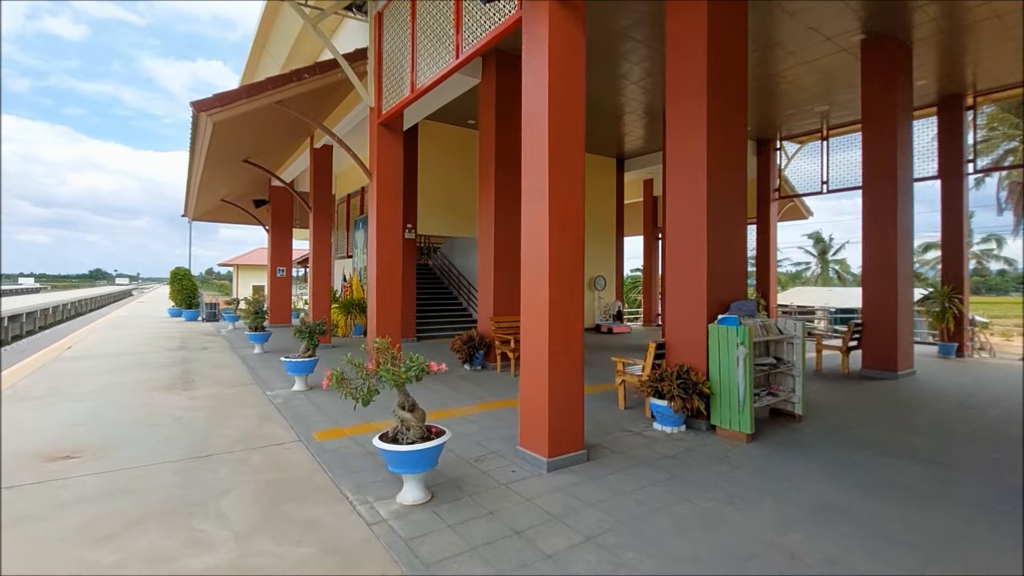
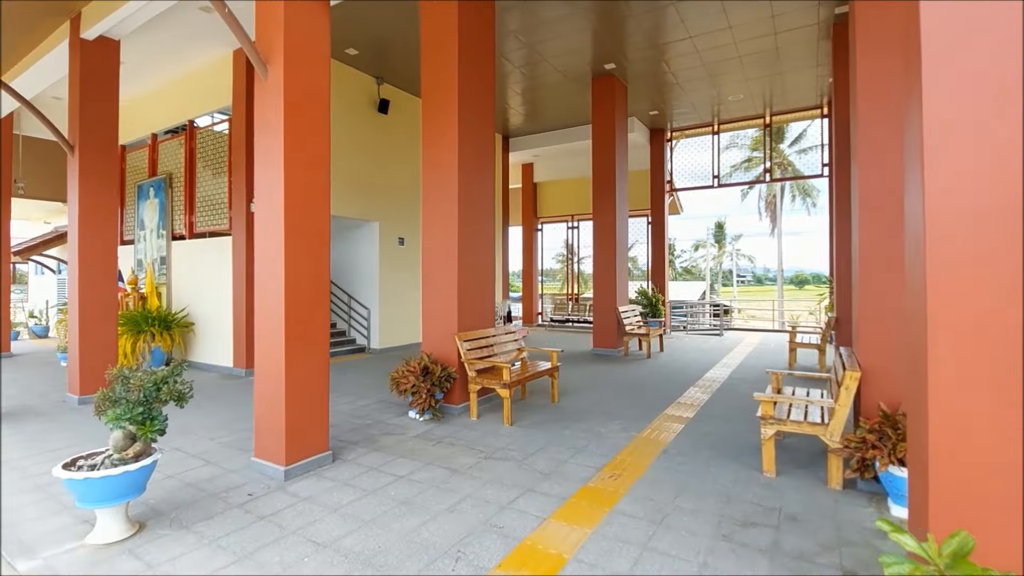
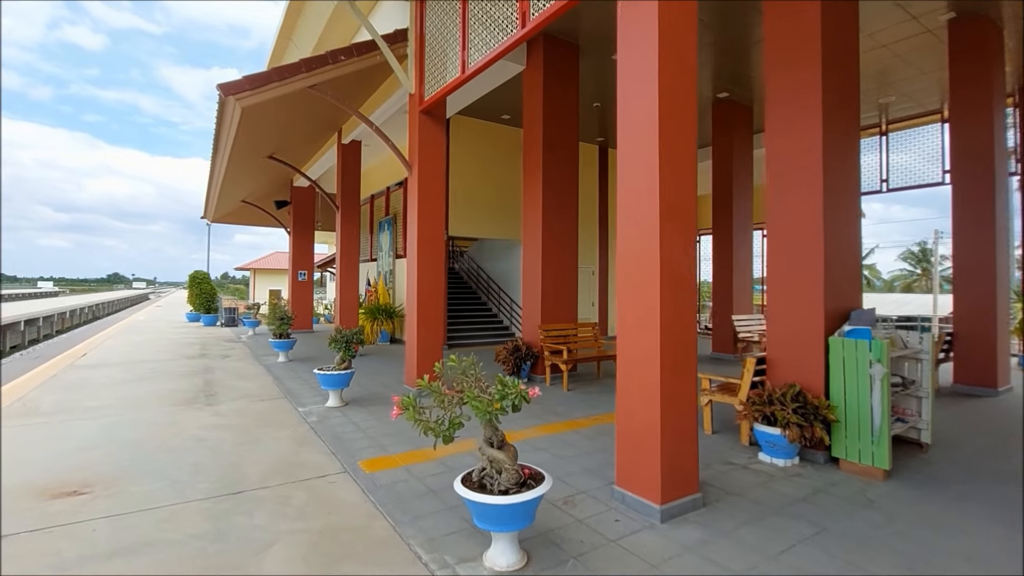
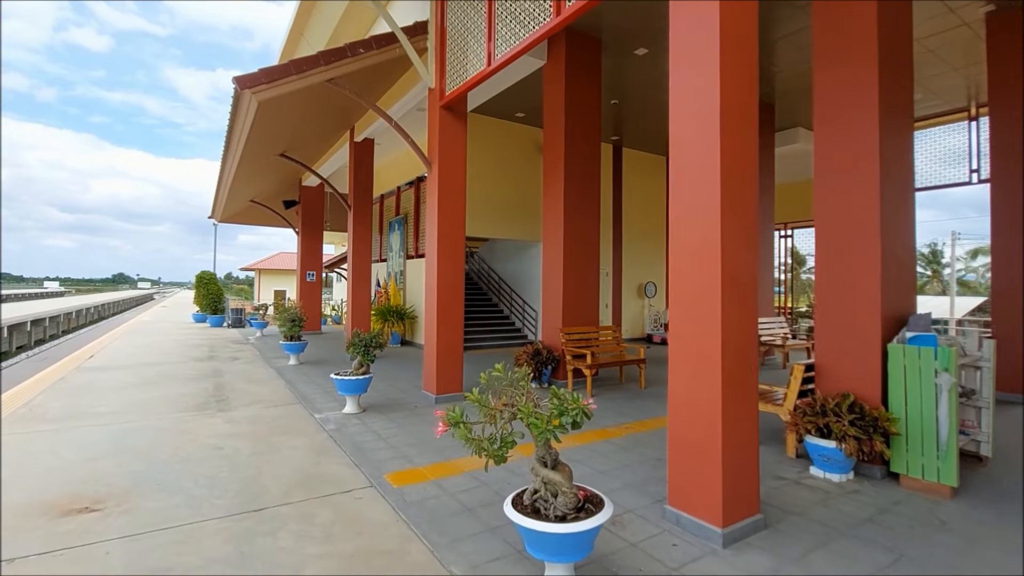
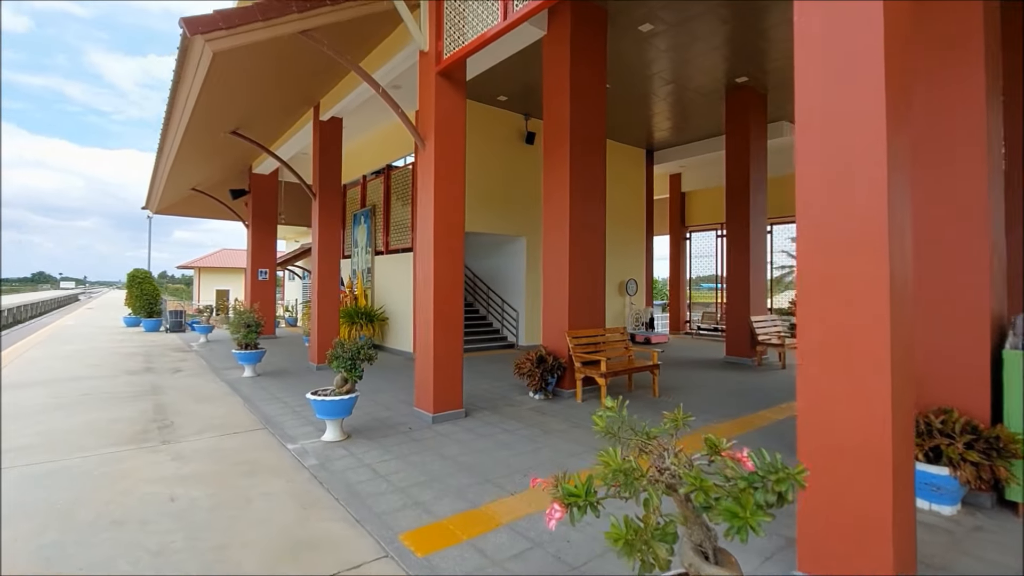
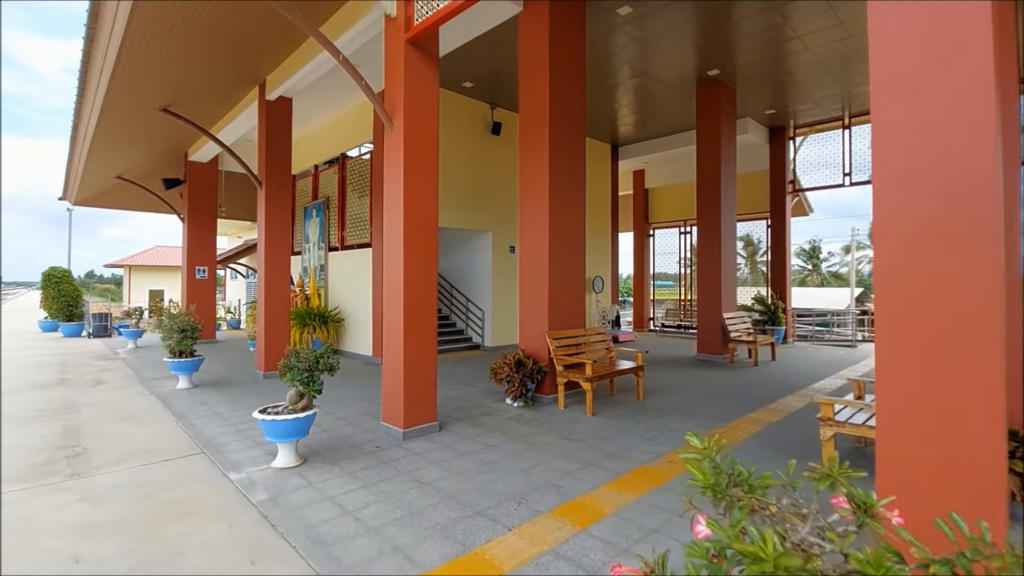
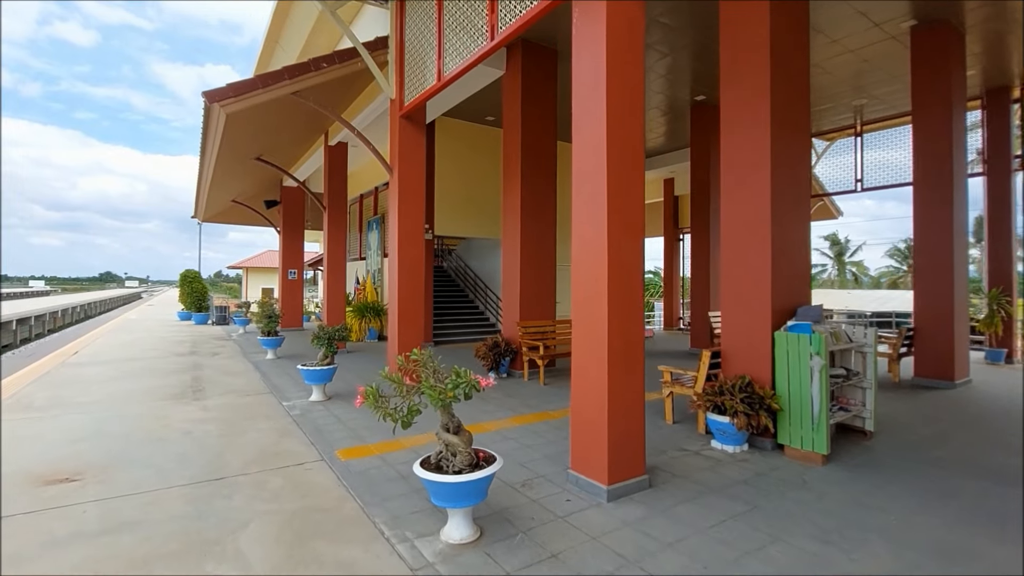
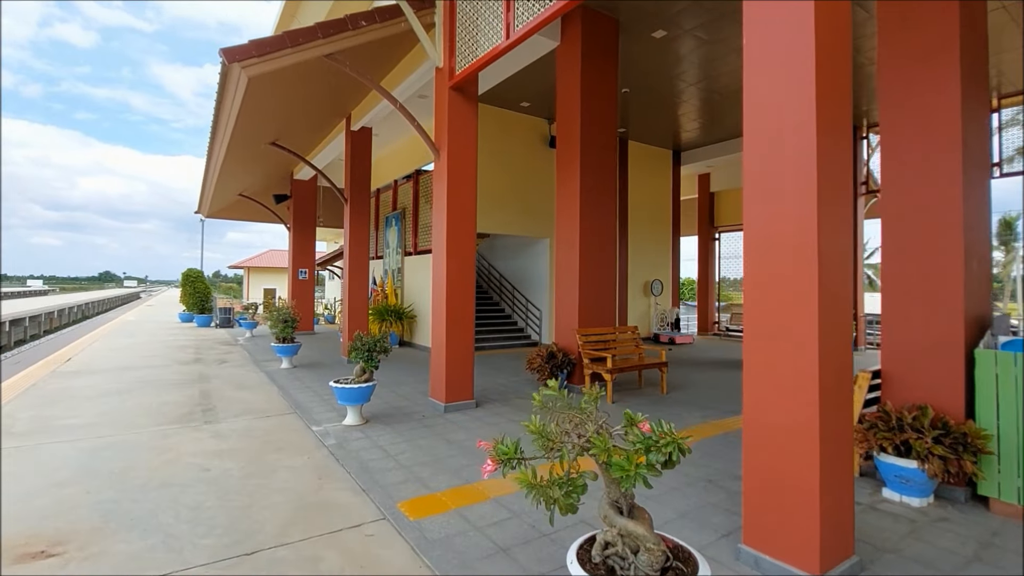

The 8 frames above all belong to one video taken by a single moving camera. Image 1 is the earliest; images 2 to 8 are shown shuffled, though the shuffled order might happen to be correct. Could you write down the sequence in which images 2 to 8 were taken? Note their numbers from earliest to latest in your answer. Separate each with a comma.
7, 3, 4, 8, 5, 6, 2
